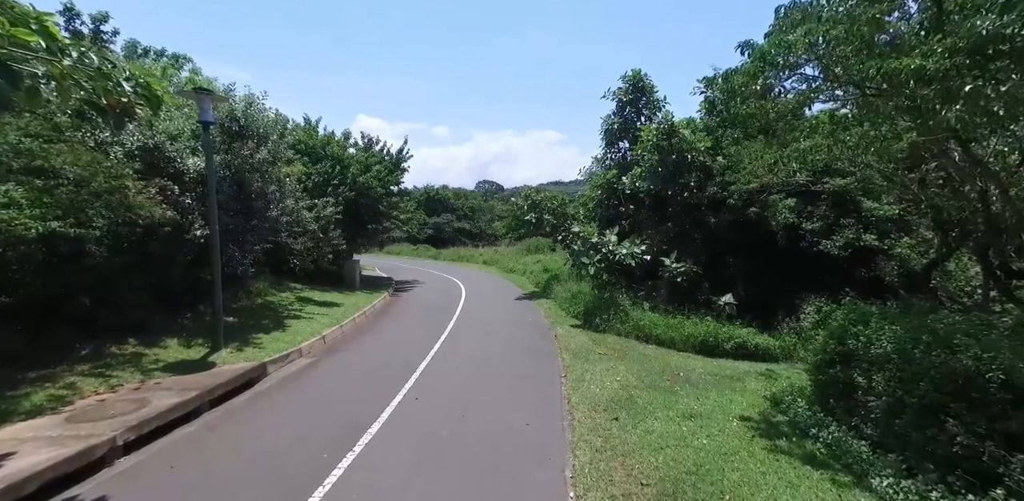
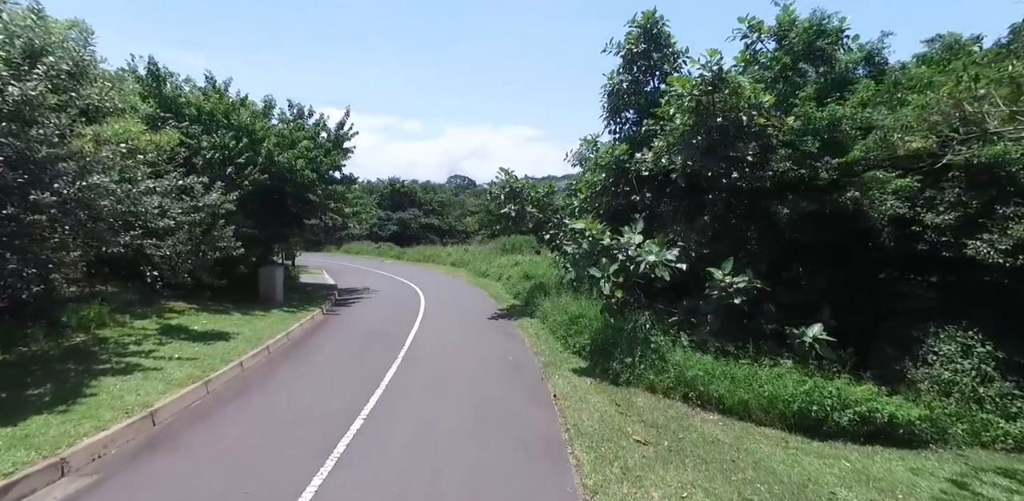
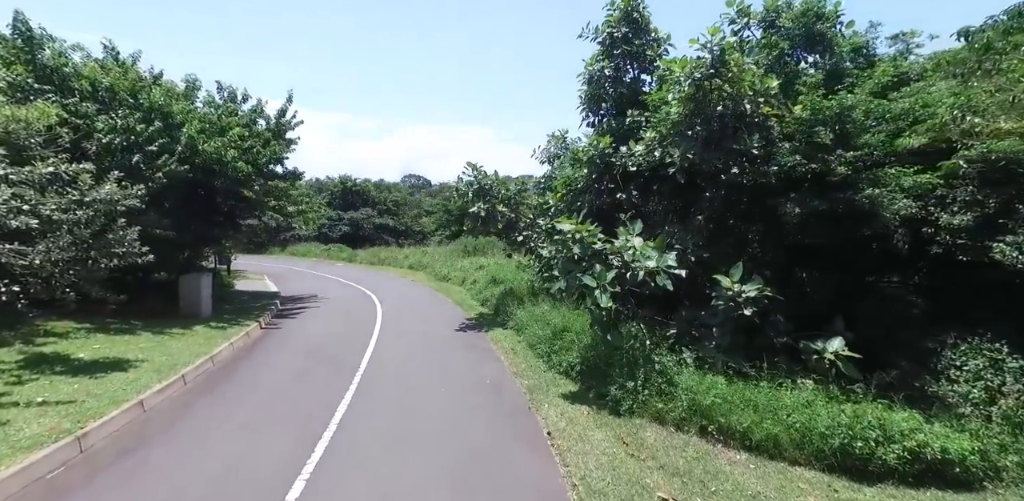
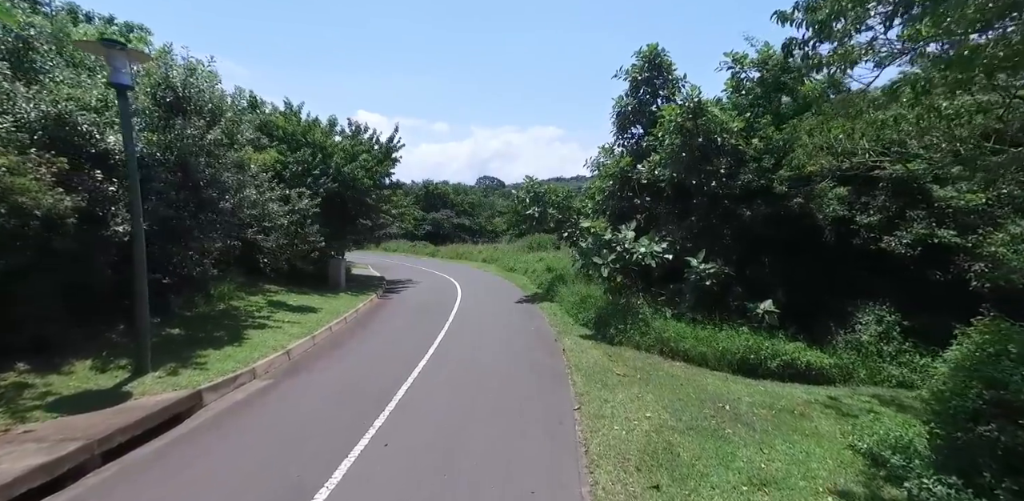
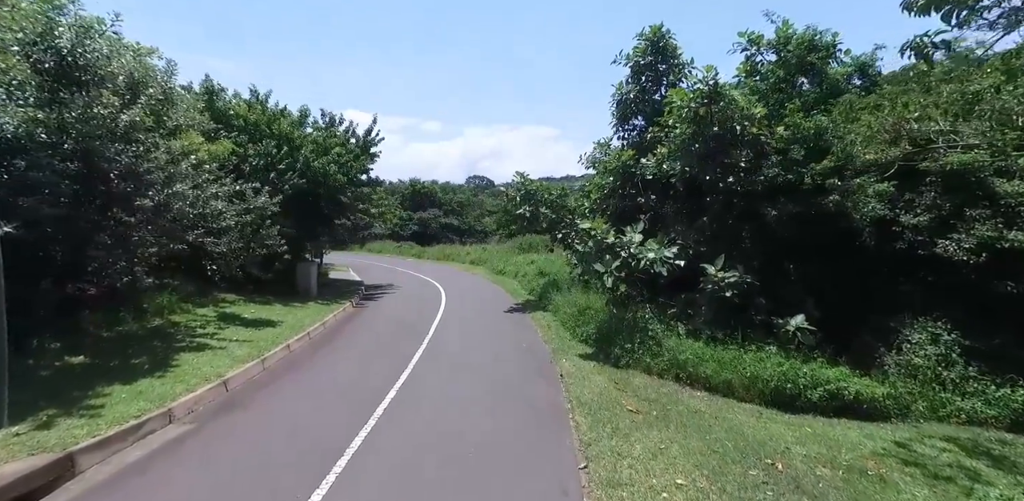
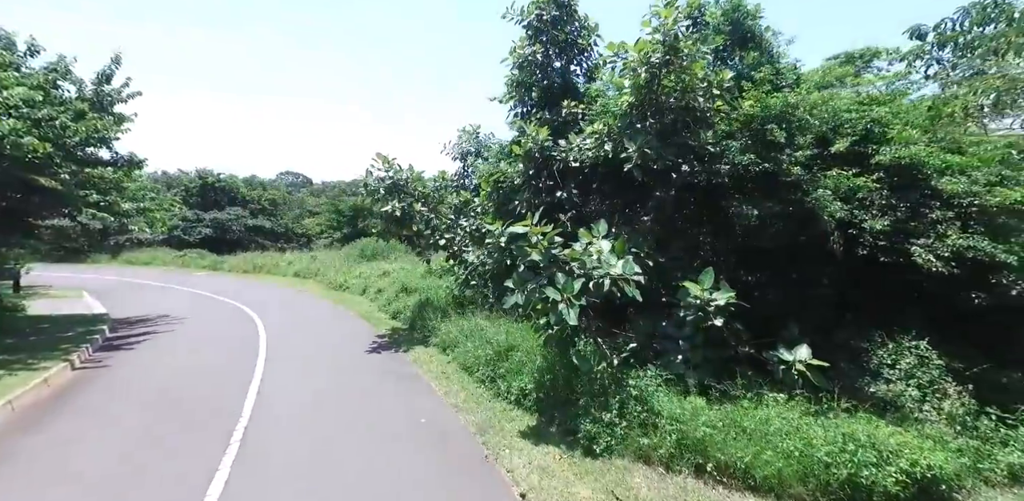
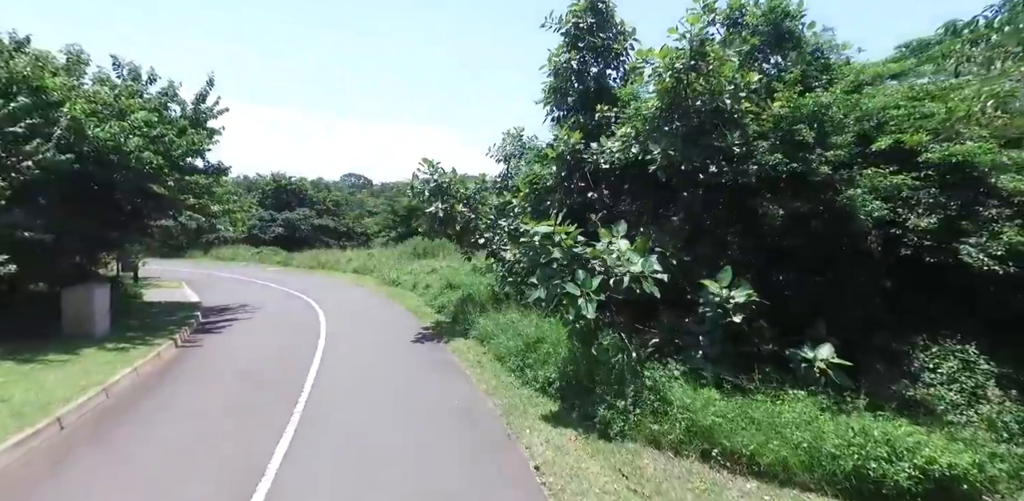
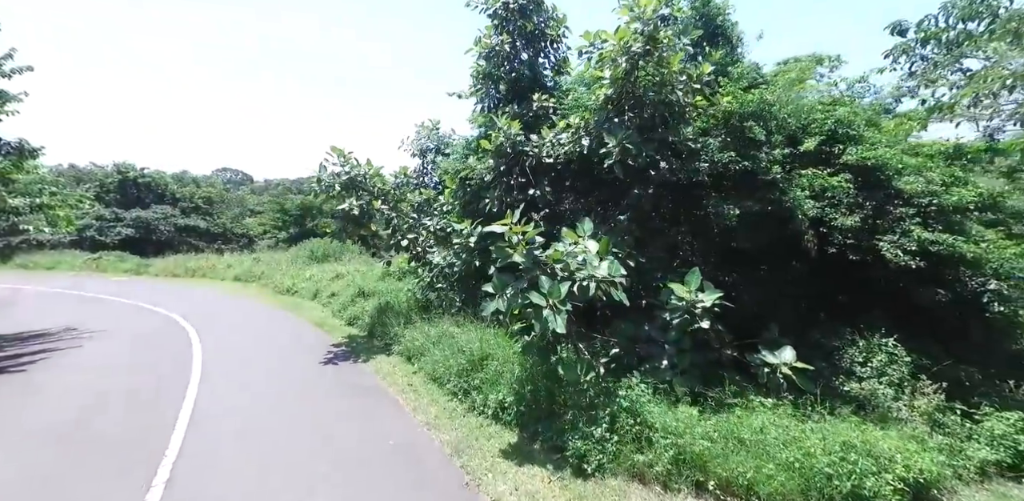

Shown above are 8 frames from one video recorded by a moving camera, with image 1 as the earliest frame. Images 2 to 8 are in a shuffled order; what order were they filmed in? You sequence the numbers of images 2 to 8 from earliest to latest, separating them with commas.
4, 5, 2, 3, 7, 6, 8
